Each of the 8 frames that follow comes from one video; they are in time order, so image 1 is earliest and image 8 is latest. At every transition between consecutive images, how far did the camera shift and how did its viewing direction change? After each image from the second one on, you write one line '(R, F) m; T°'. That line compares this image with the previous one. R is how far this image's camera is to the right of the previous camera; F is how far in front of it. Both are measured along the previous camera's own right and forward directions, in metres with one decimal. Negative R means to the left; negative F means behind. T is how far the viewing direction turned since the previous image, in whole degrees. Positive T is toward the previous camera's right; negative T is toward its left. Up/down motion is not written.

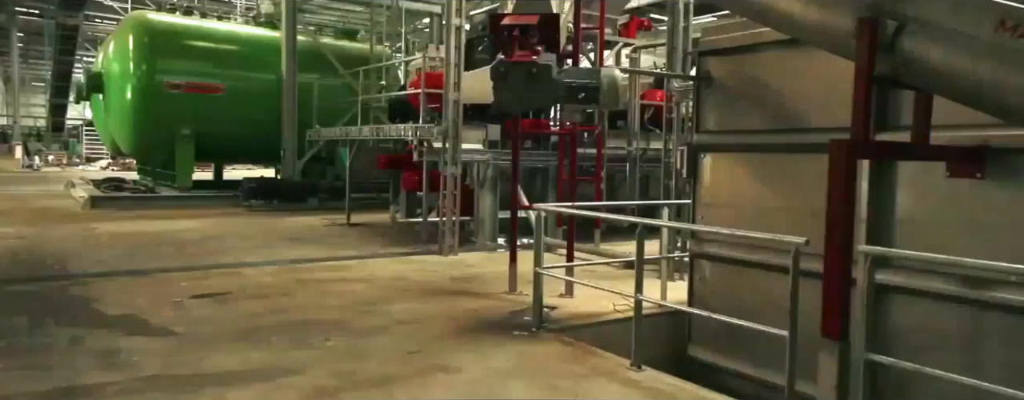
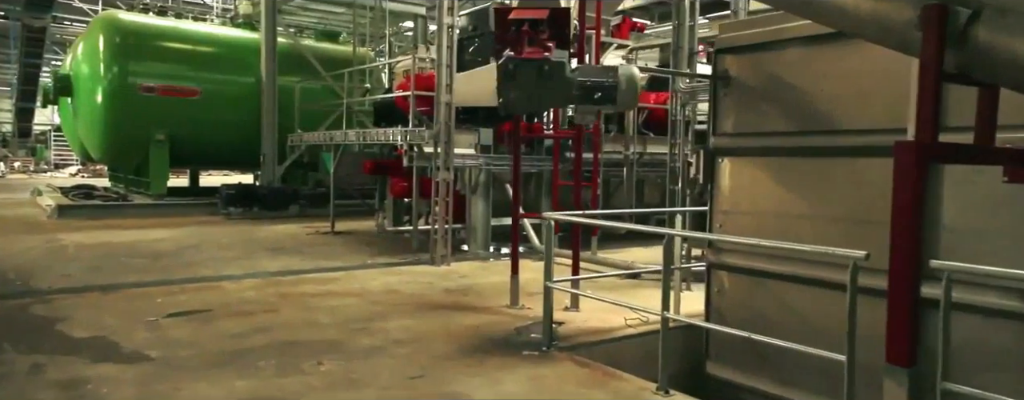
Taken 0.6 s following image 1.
(-0.2, +0.3) m; +2°
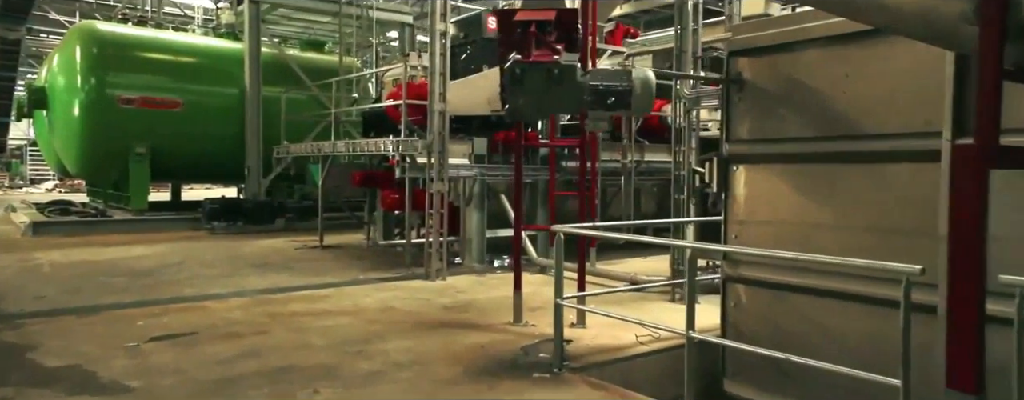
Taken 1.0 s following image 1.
(-0.1, +0.3) m; +1°
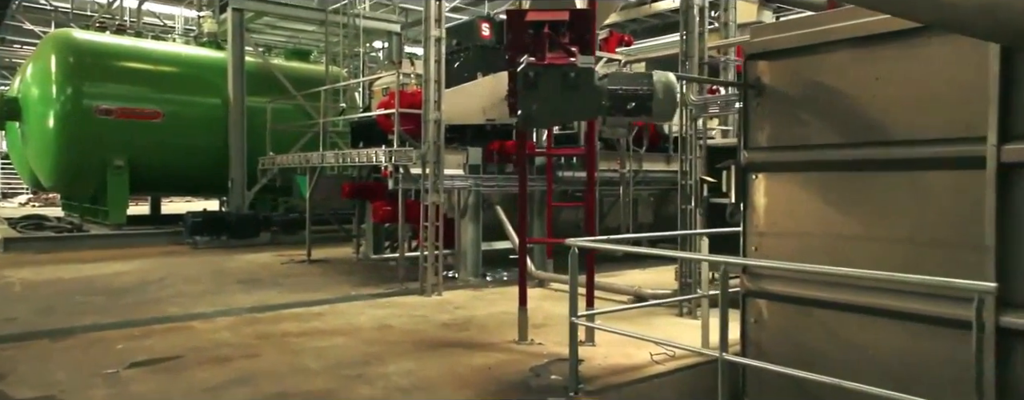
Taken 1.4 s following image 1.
(-0.1, +0.3) m; +1°
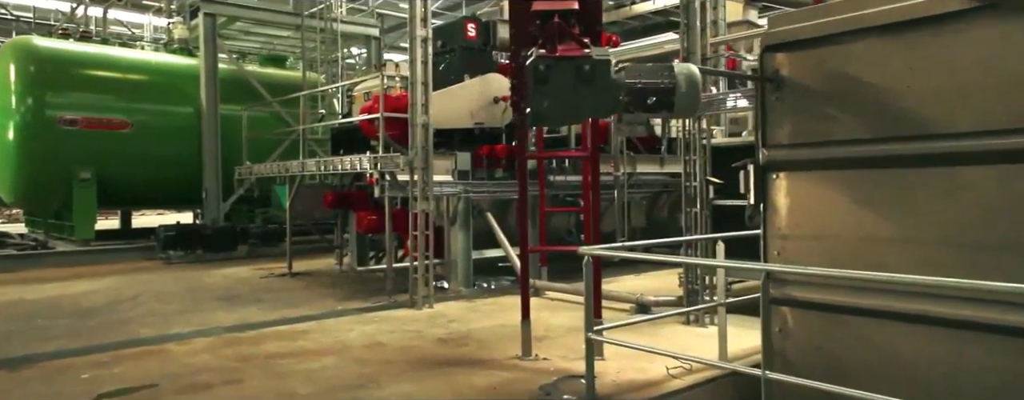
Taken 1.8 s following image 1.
(-0.1, +0.3) m; +2°
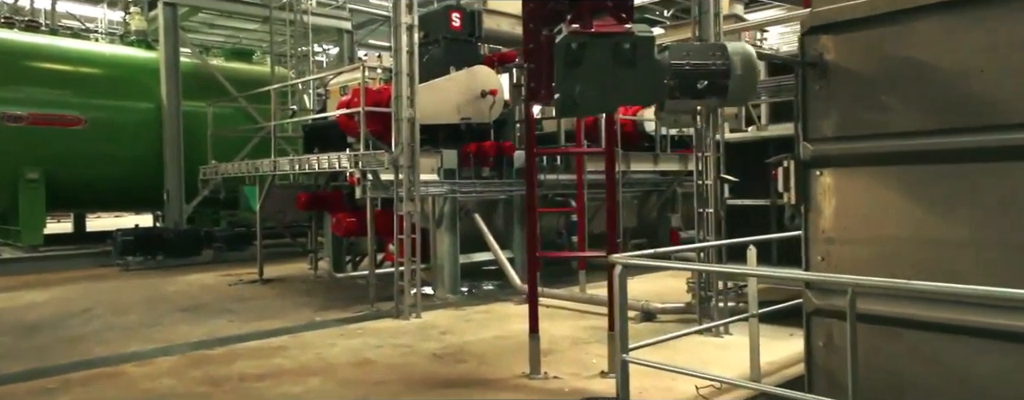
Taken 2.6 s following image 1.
(-0.2, +0.5) m; +3°
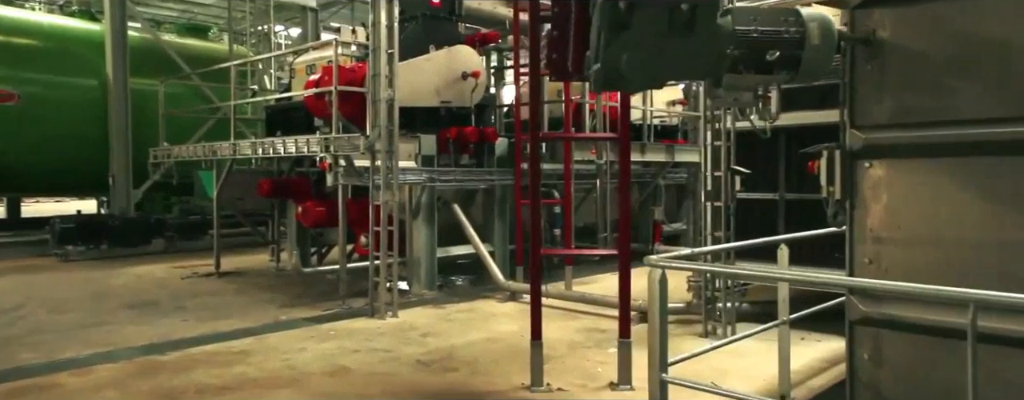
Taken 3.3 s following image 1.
(-0.2, +0.5) m; +3°
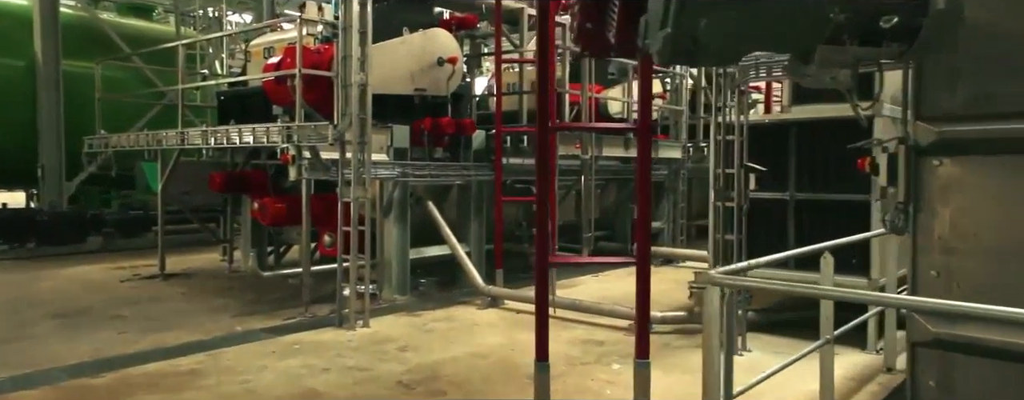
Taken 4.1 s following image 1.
(-0.2, +0.5) m; +4°
